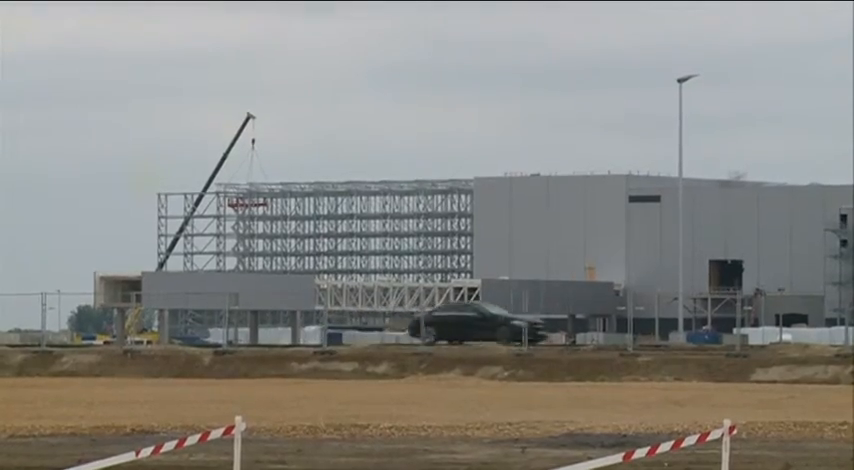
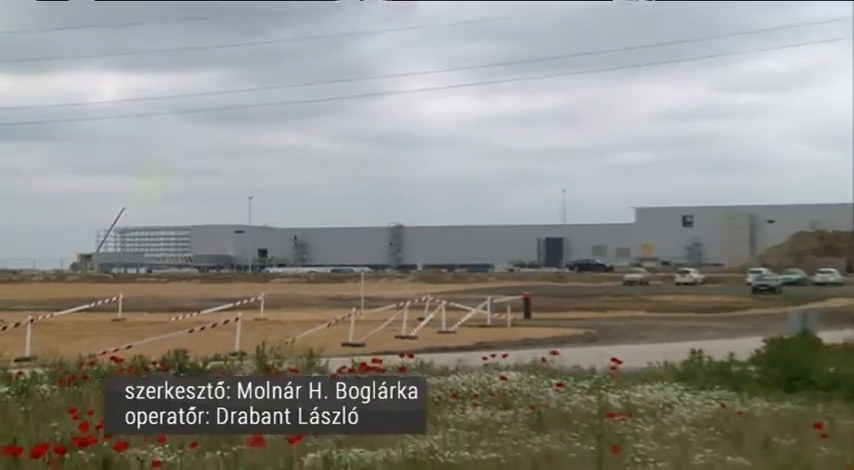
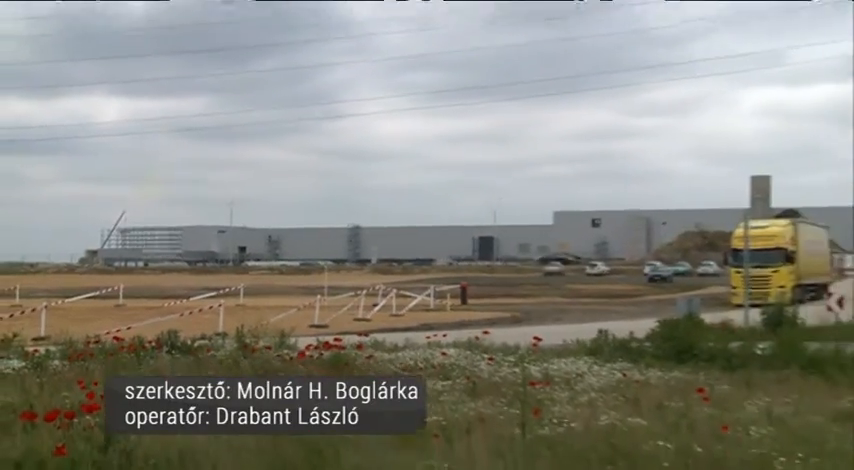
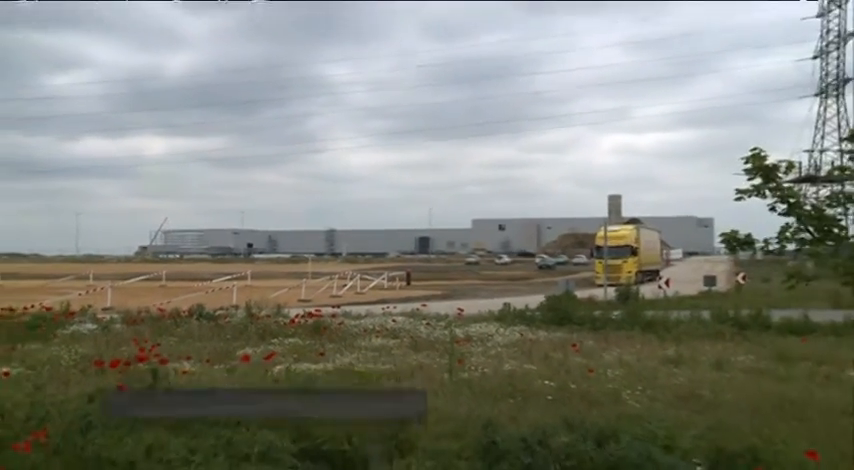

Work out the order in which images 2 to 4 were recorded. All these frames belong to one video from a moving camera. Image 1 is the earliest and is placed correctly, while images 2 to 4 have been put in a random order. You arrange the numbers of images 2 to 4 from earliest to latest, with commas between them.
2, 3, 4
